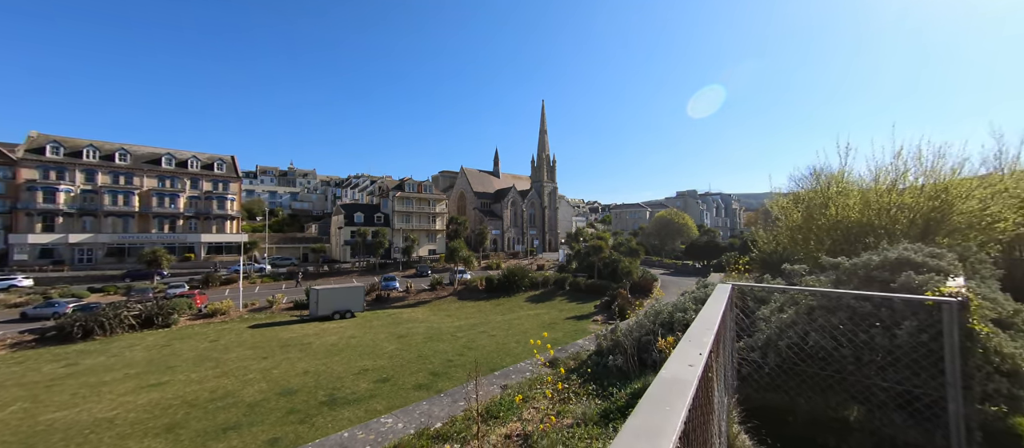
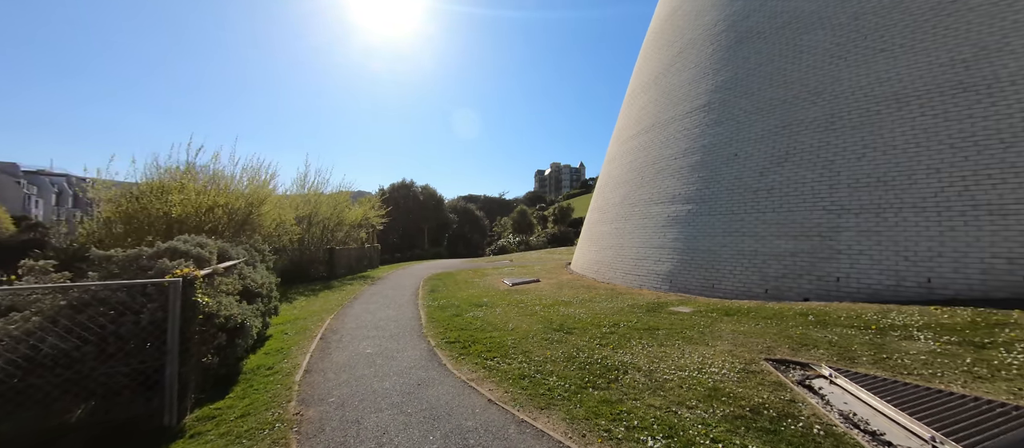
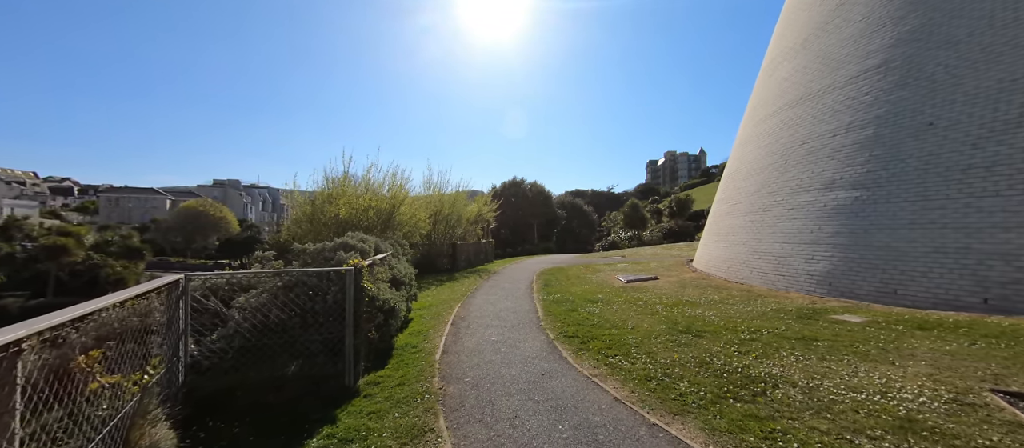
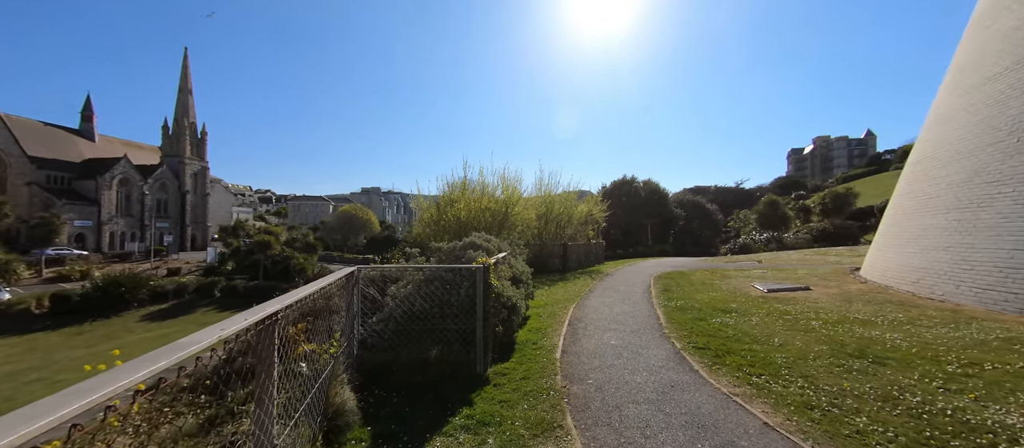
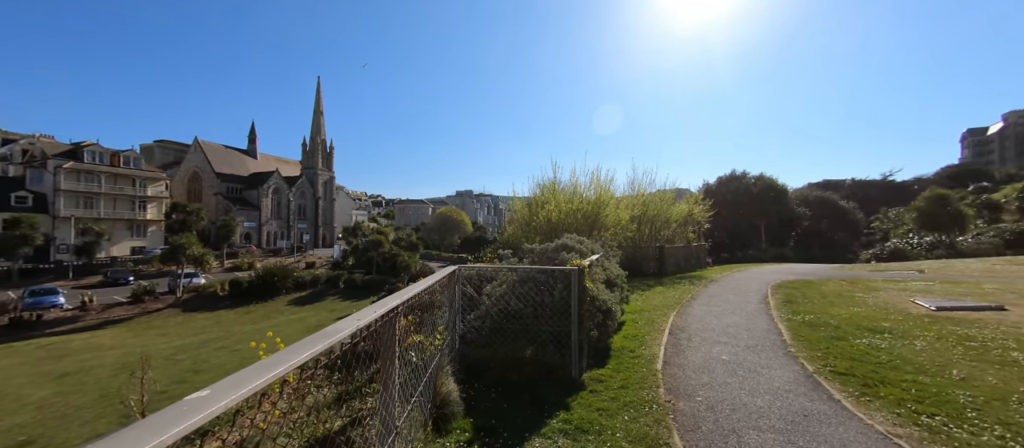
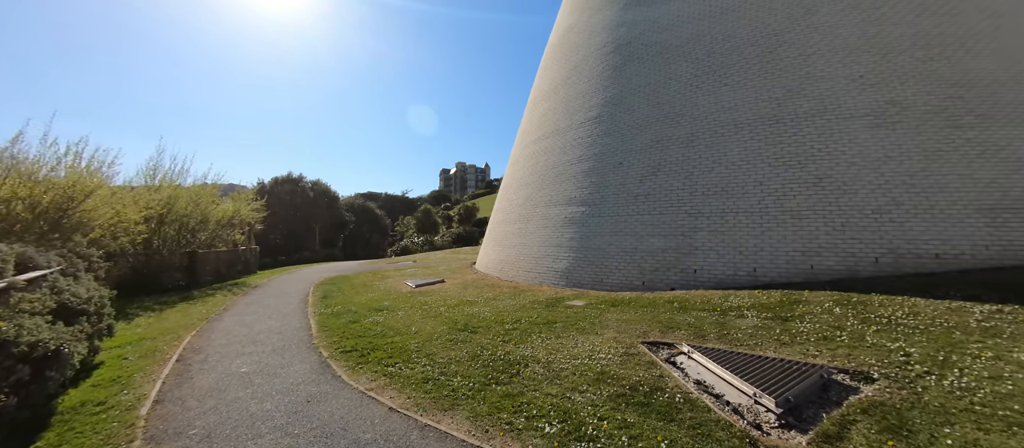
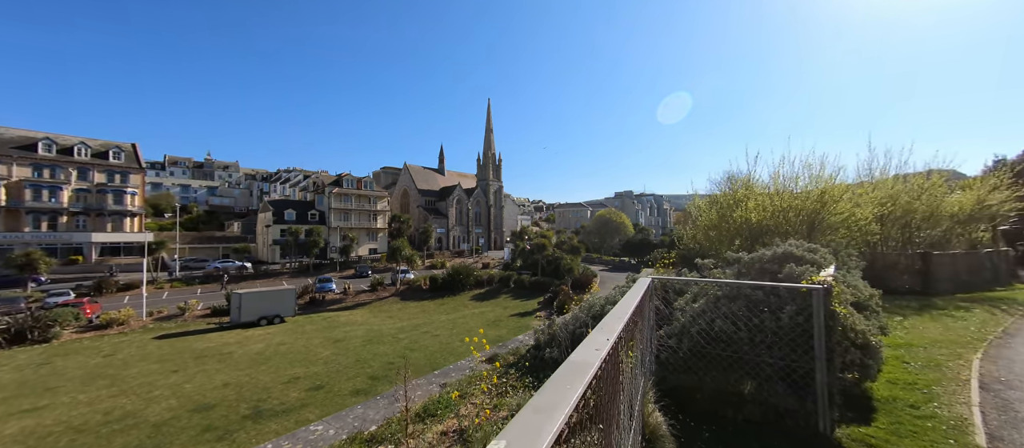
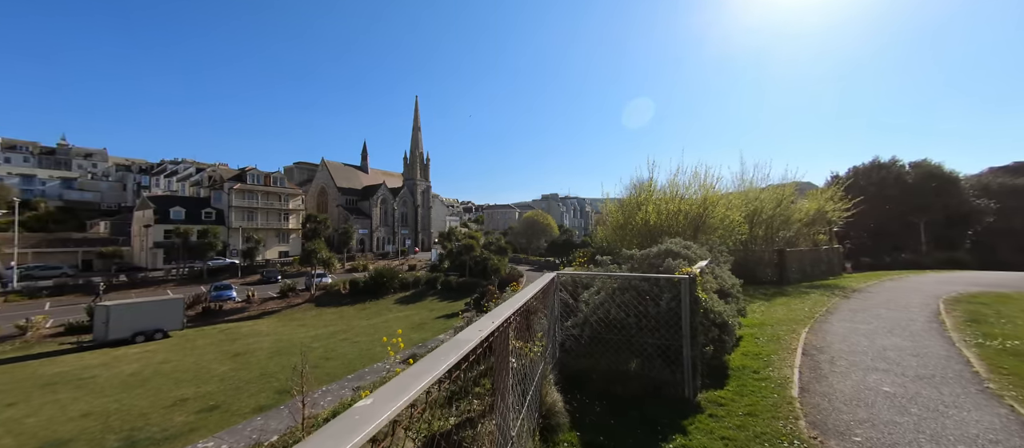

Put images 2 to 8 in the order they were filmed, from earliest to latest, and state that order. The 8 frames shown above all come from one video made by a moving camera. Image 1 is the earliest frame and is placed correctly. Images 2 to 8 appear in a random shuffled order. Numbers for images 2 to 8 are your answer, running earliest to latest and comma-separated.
7, 8, 5, 4, 3, 2, 6
